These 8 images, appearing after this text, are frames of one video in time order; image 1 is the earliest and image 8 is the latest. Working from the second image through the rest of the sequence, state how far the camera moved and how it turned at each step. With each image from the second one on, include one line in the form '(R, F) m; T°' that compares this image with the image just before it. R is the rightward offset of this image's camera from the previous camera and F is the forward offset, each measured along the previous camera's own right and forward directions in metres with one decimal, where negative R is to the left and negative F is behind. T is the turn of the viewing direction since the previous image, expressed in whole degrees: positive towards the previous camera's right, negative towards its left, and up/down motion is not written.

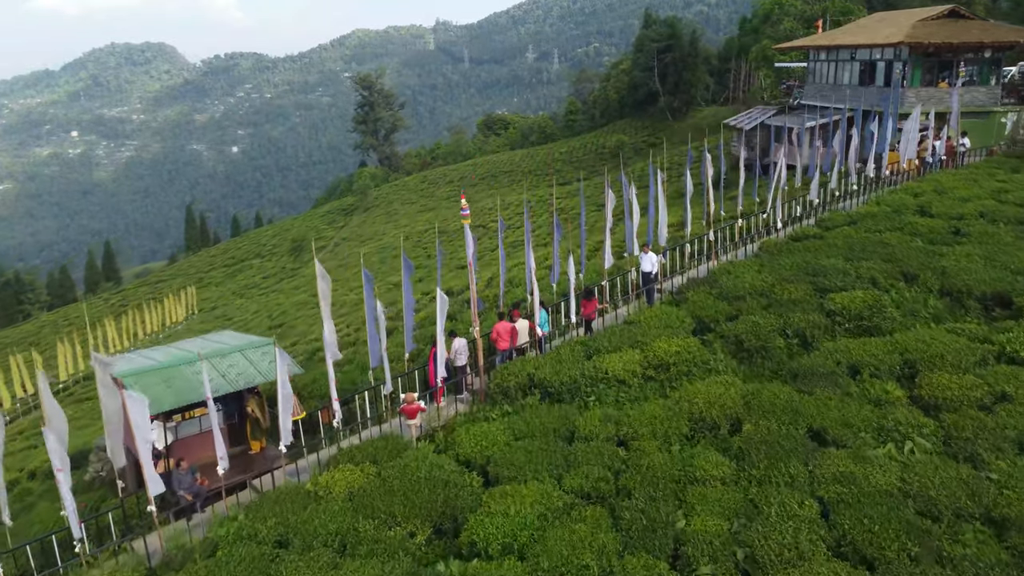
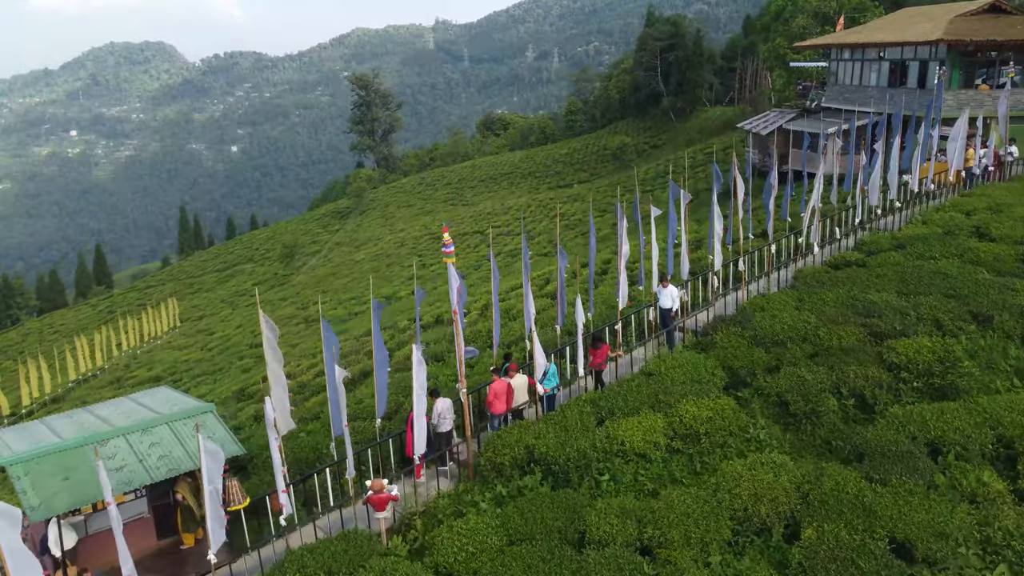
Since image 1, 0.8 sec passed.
(+0.1, +1.9) m; 0°
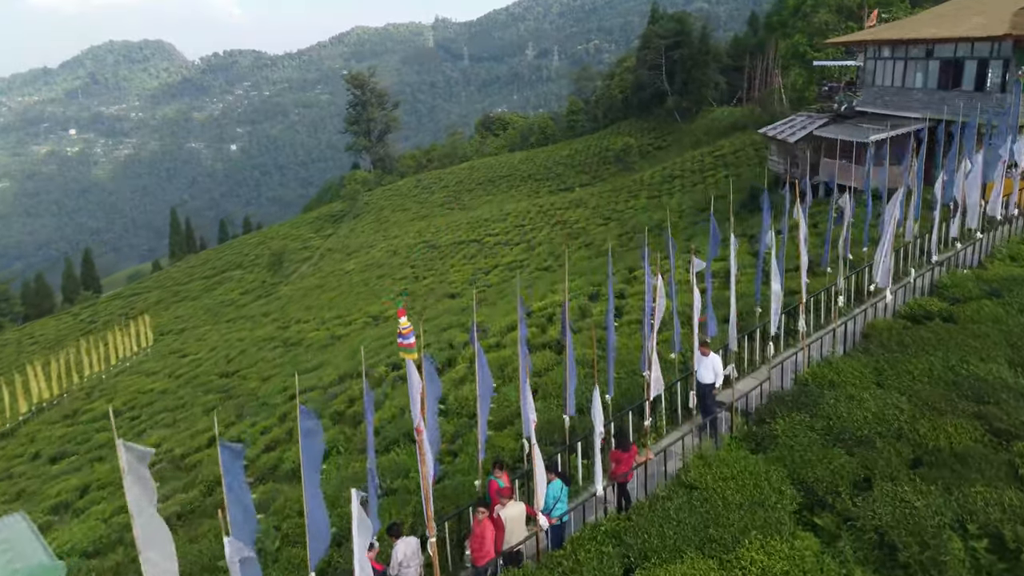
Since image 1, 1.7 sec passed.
(+0.1, +2.6) m; 0°
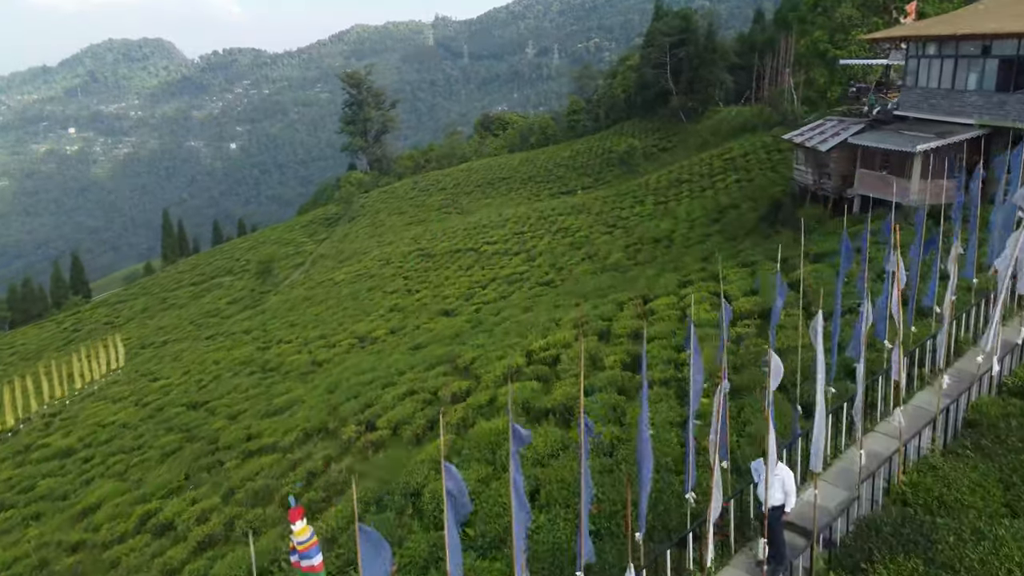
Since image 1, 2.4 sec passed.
(+0.1, +2.3) m; 0°
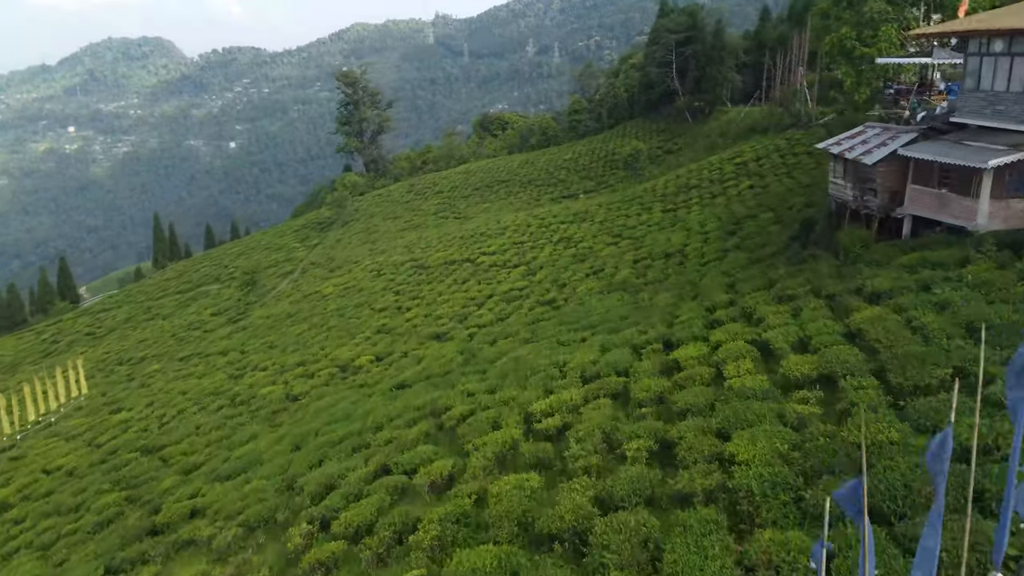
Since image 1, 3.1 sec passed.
(+0.1, +2.6) m; 0°
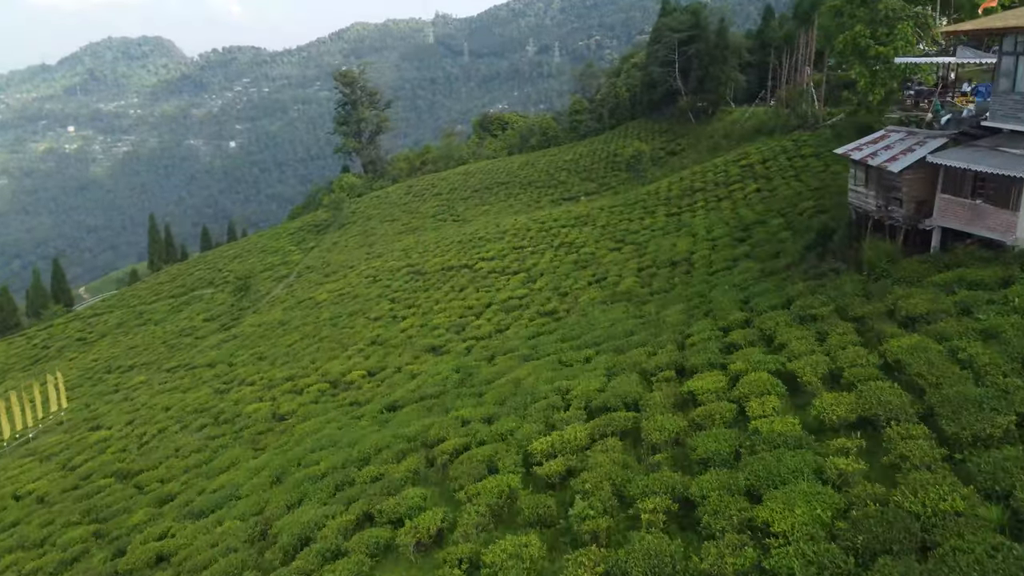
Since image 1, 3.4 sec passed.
(0.0, +1.2) m; 0°
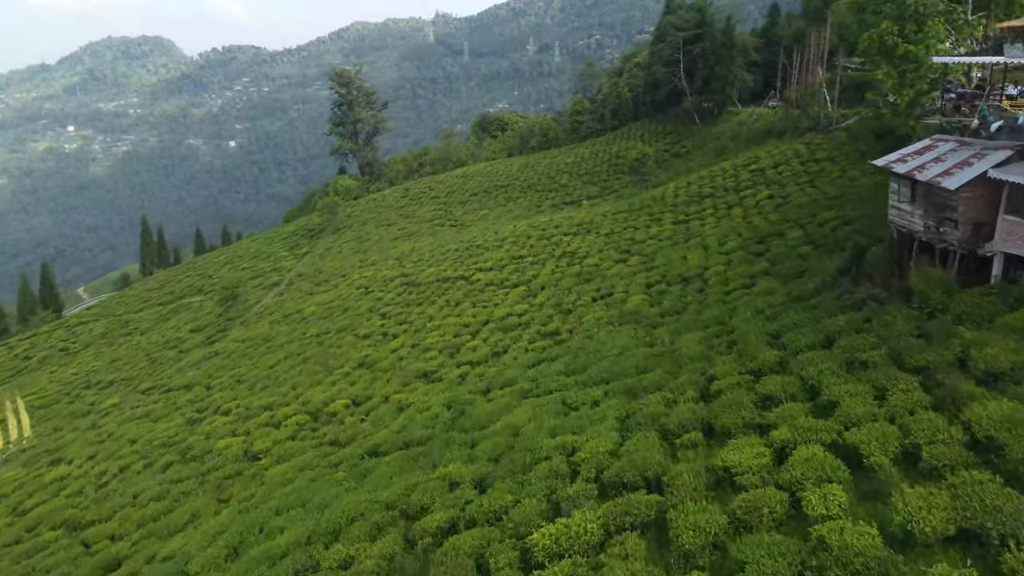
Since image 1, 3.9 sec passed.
(+0.1, +2.0) m; 0°
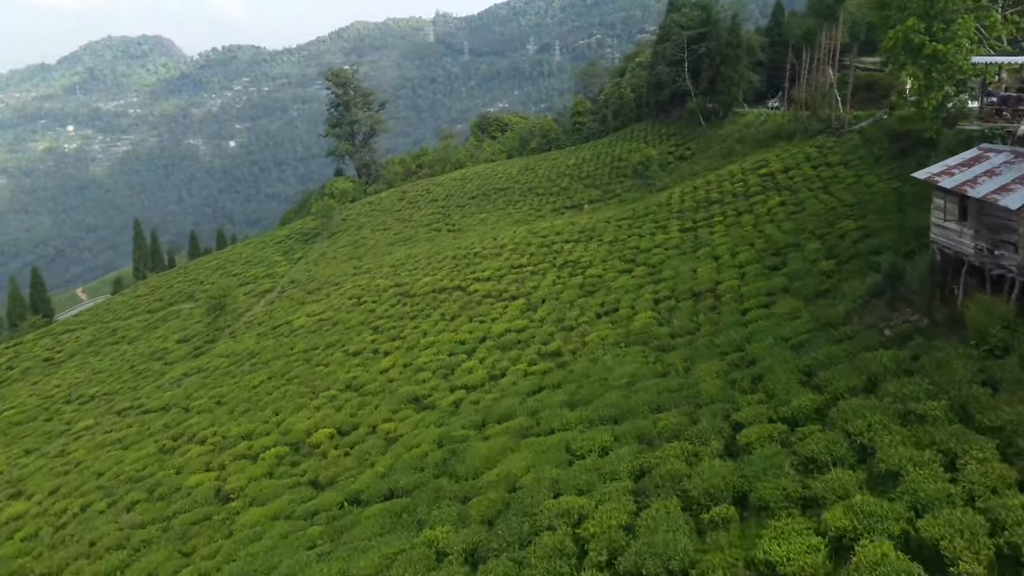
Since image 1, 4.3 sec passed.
(0.0, +1.7) m; 0°
